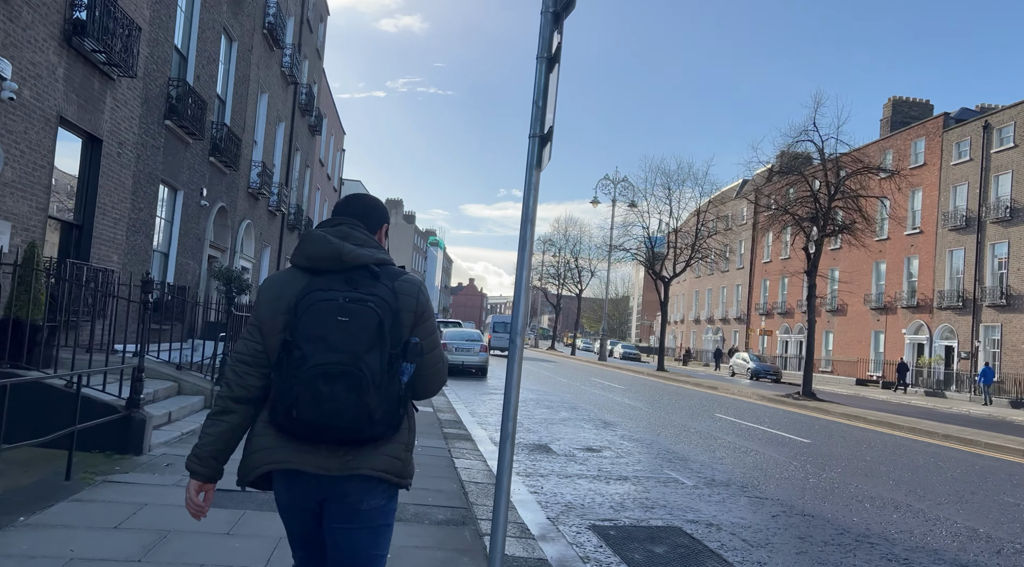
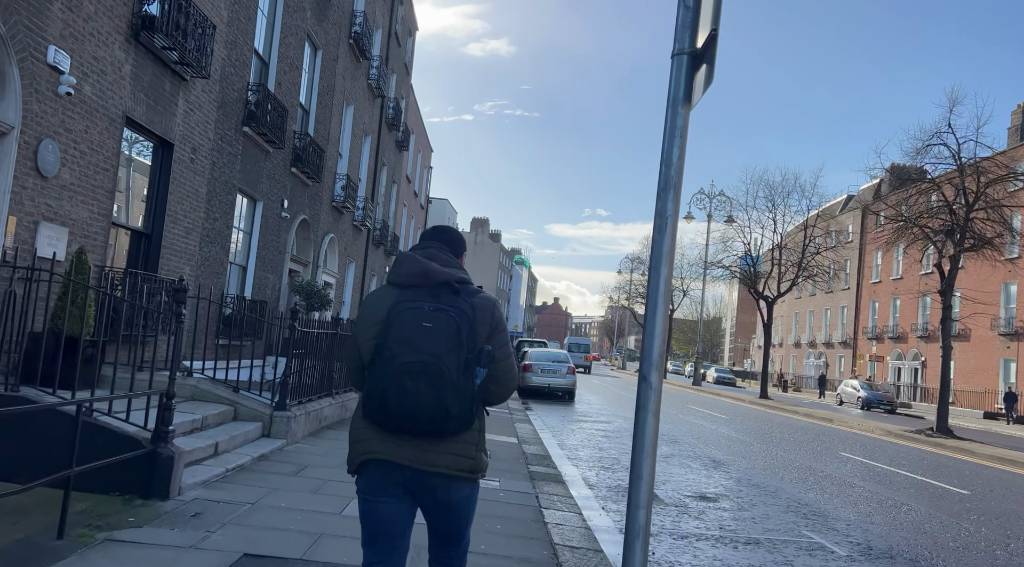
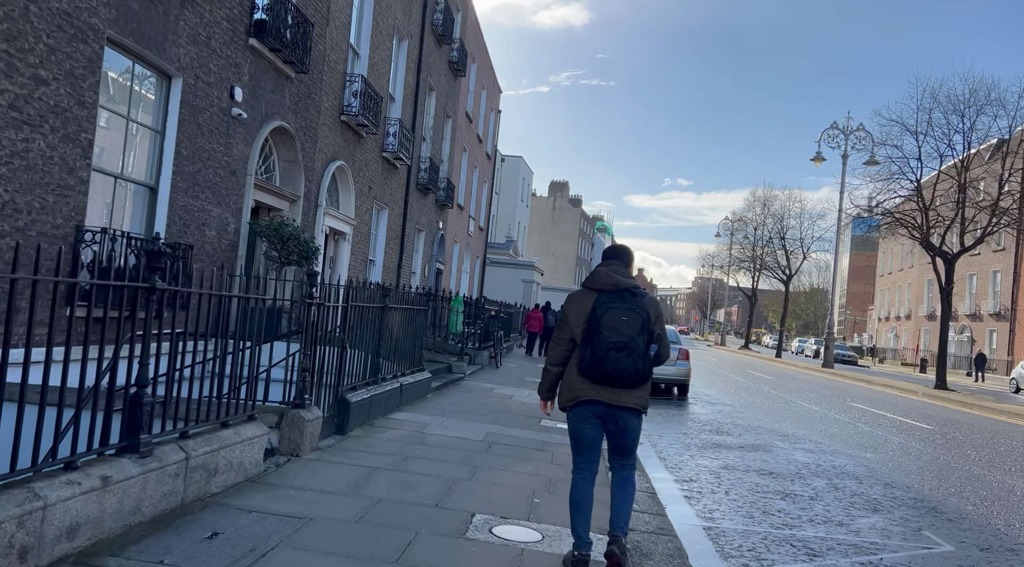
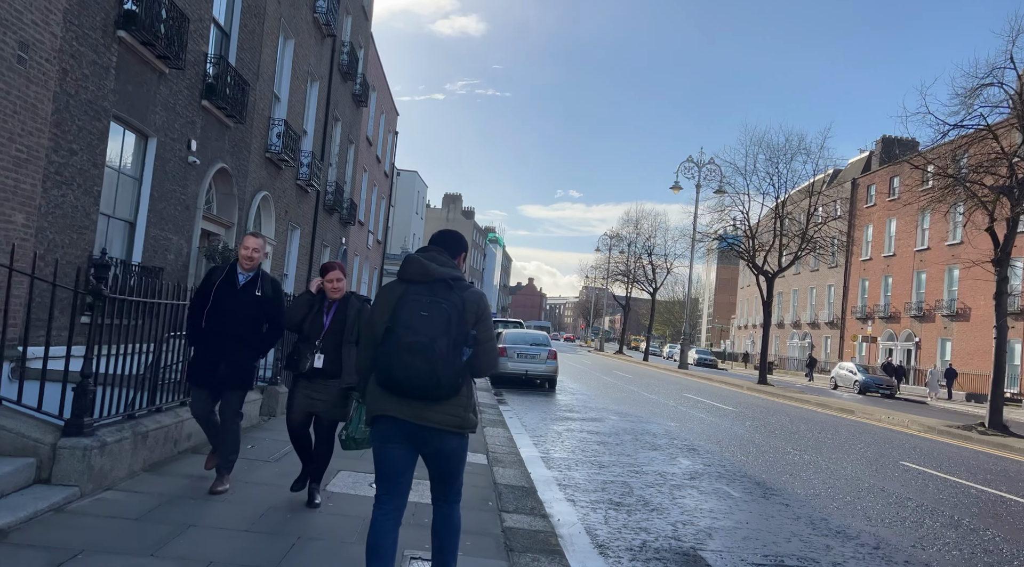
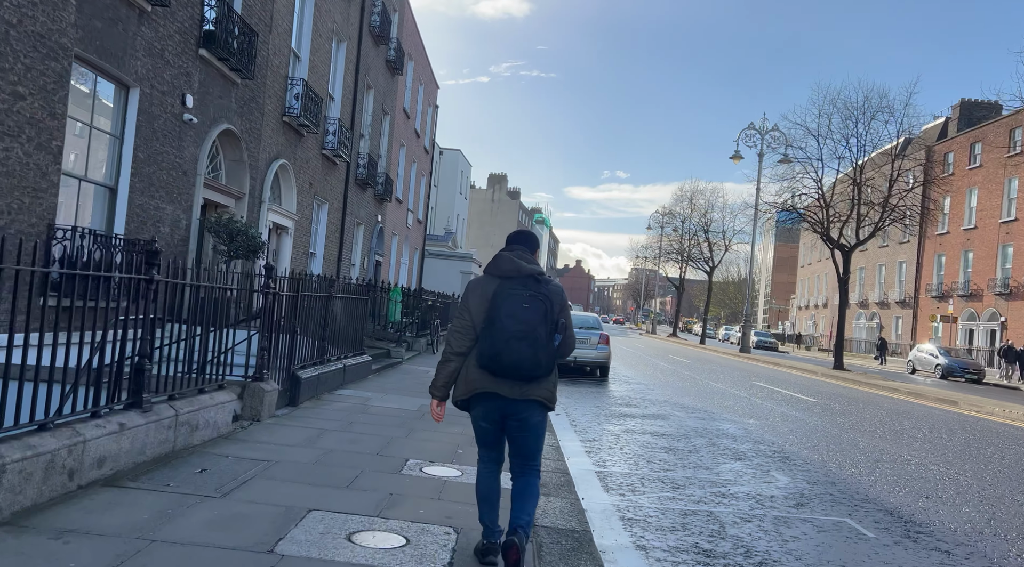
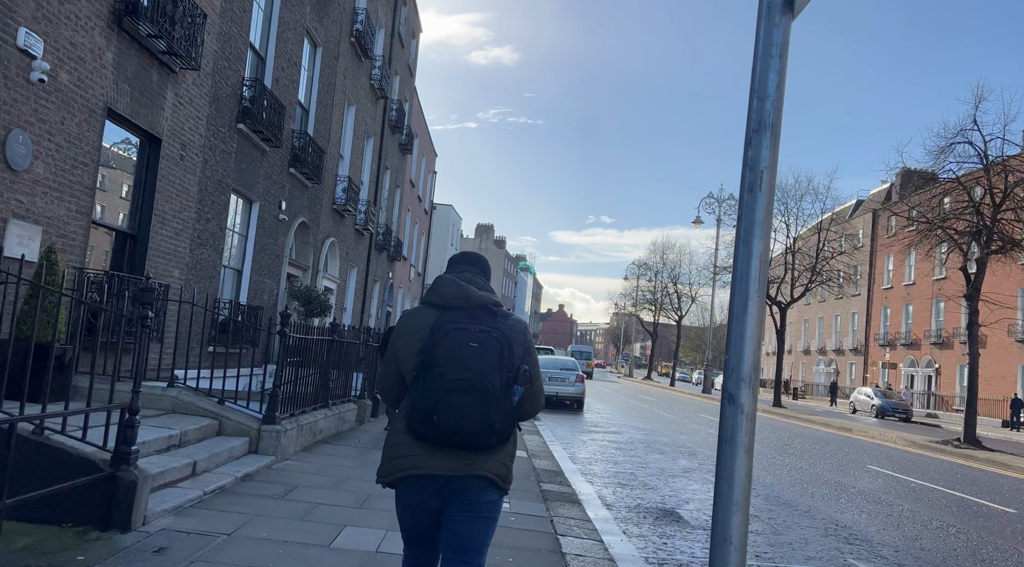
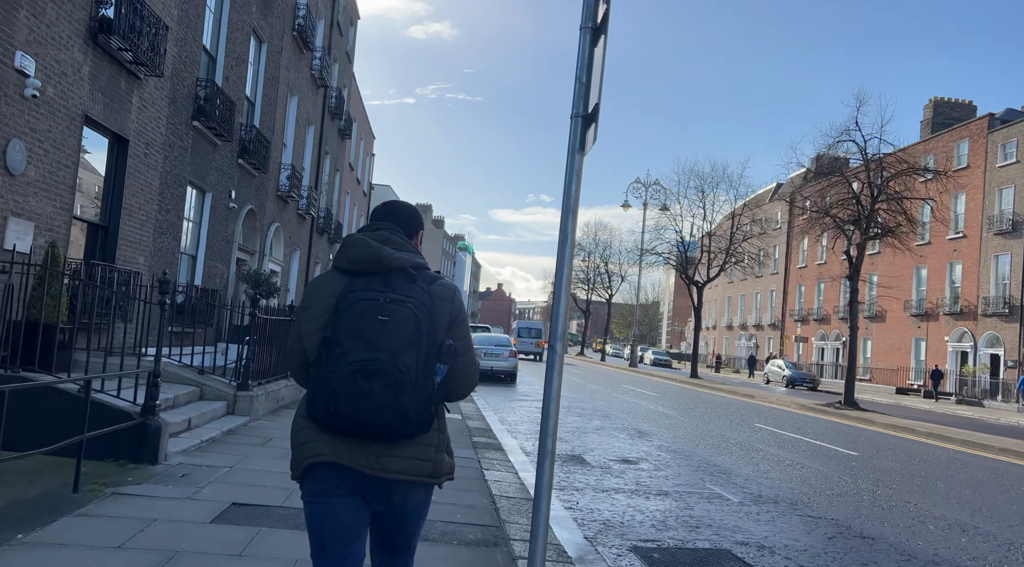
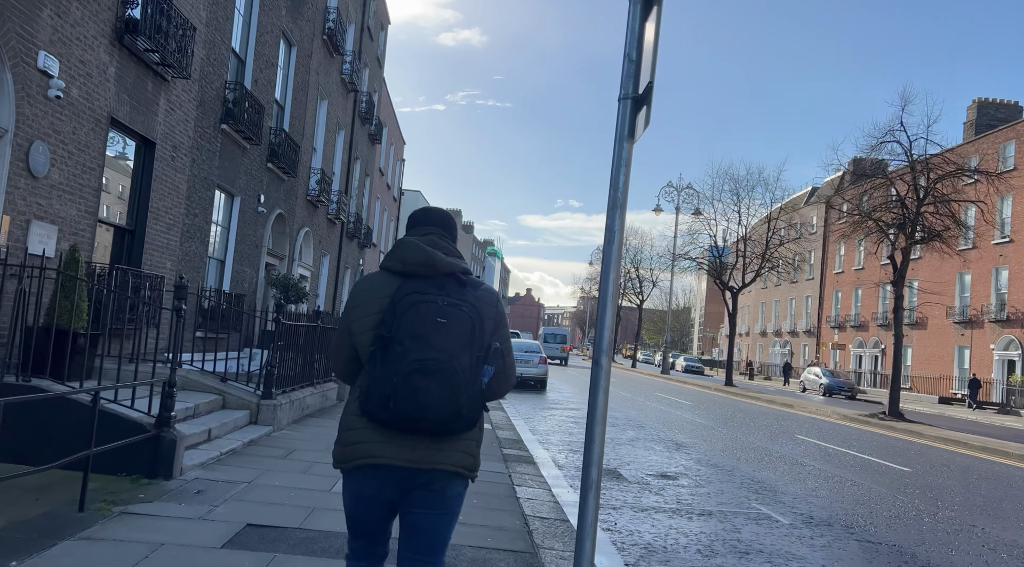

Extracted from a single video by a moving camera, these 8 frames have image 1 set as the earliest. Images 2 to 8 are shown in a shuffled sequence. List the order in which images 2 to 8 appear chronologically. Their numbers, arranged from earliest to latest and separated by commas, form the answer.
7, 8, 2, 6, 4, 5, 3
